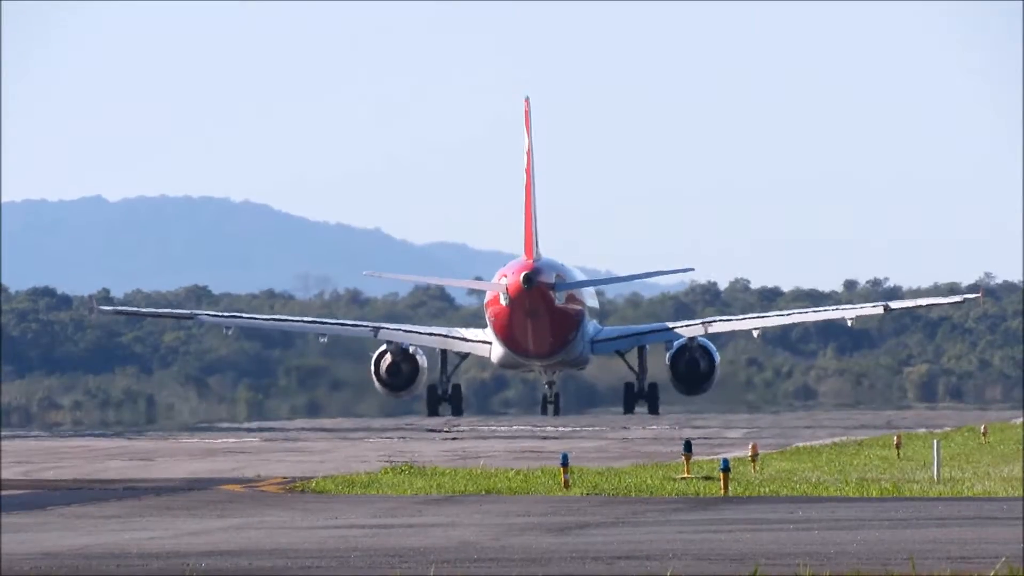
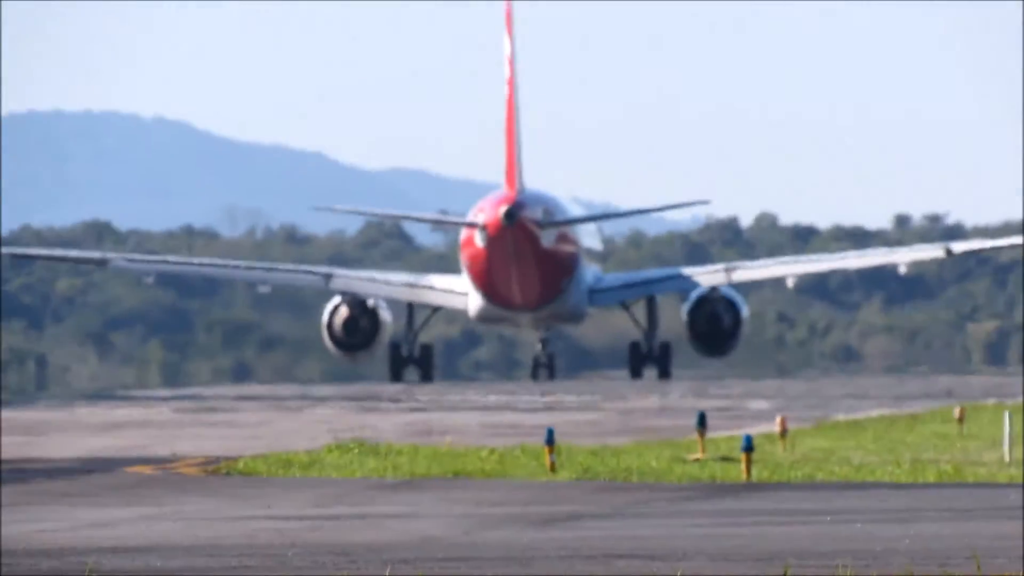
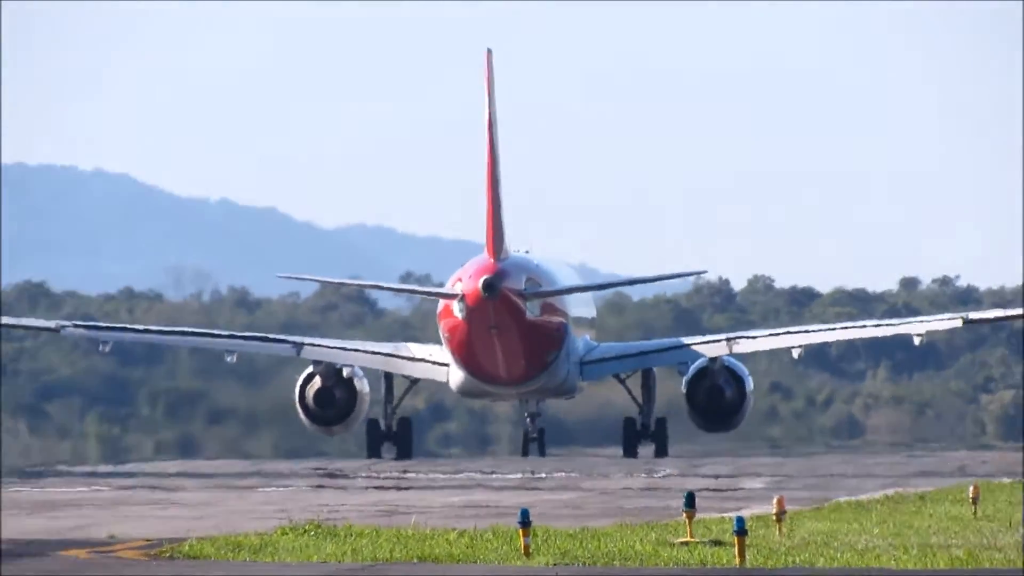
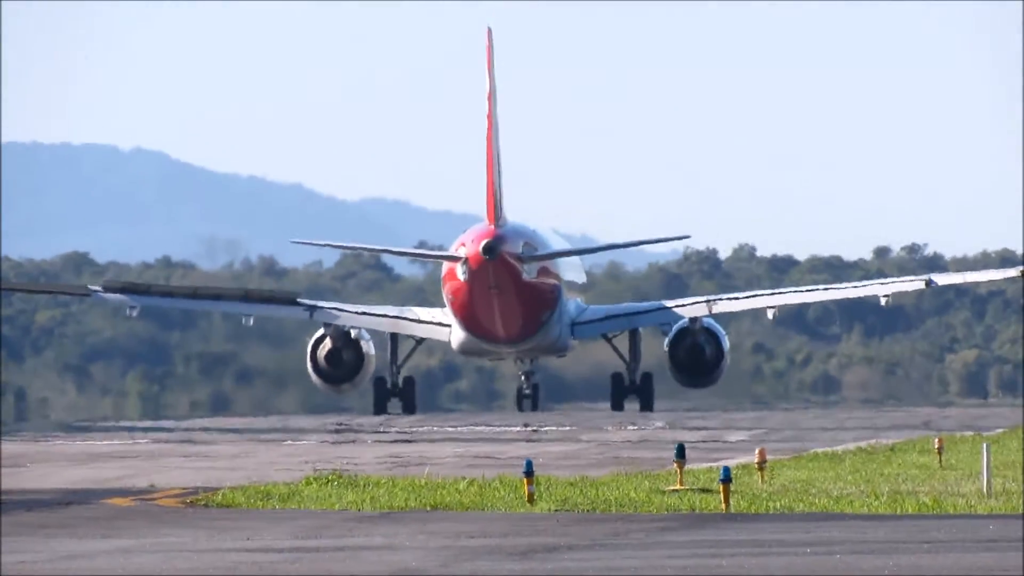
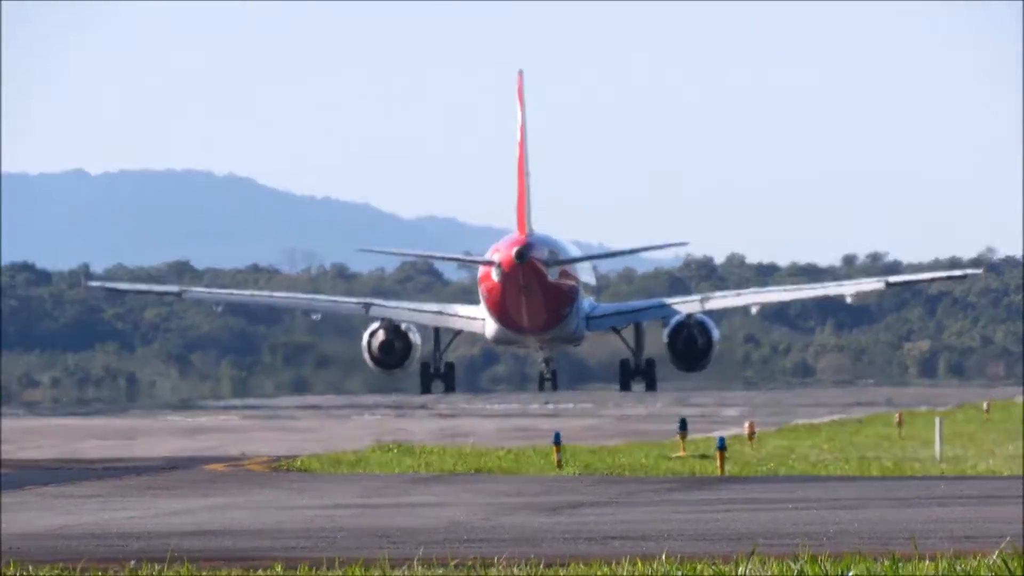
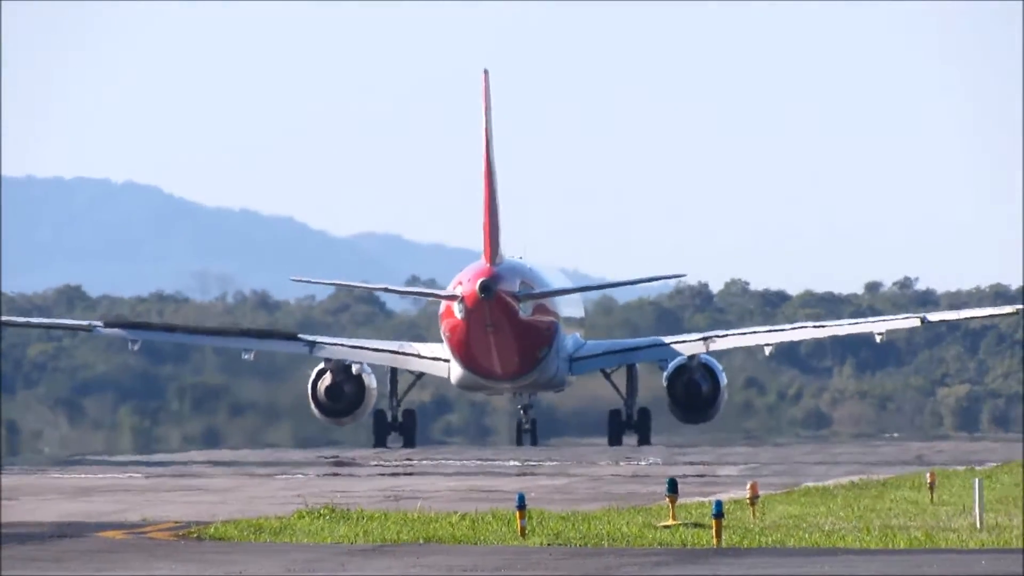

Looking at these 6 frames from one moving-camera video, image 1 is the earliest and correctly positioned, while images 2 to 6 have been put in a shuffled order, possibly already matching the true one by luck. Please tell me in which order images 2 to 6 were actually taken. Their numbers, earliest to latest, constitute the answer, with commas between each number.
5, 2, 4, 6, 3
